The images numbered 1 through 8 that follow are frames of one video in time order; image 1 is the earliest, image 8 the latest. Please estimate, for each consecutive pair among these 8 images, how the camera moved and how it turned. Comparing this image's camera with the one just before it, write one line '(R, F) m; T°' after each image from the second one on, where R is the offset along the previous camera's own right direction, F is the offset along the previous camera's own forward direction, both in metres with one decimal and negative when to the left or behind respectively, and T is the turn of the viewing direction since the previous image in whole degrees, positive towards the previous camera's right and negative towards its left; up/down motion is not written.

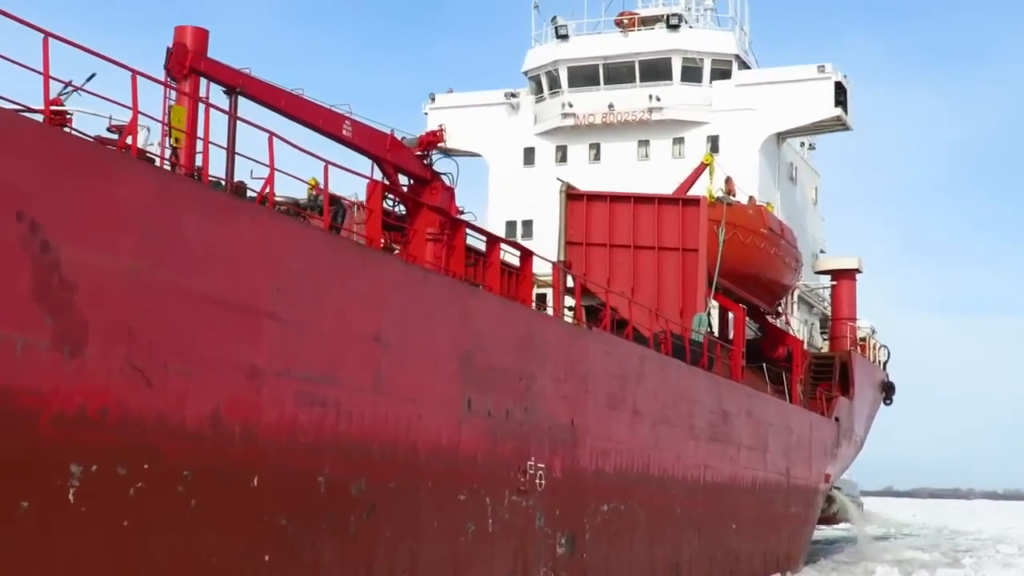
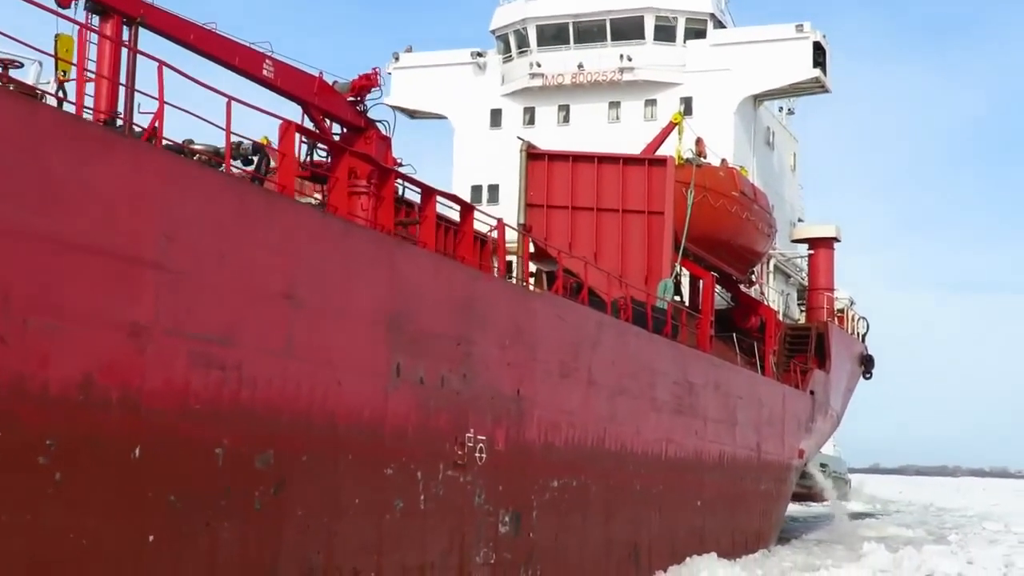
(+0.2, +0.7) m; 0°
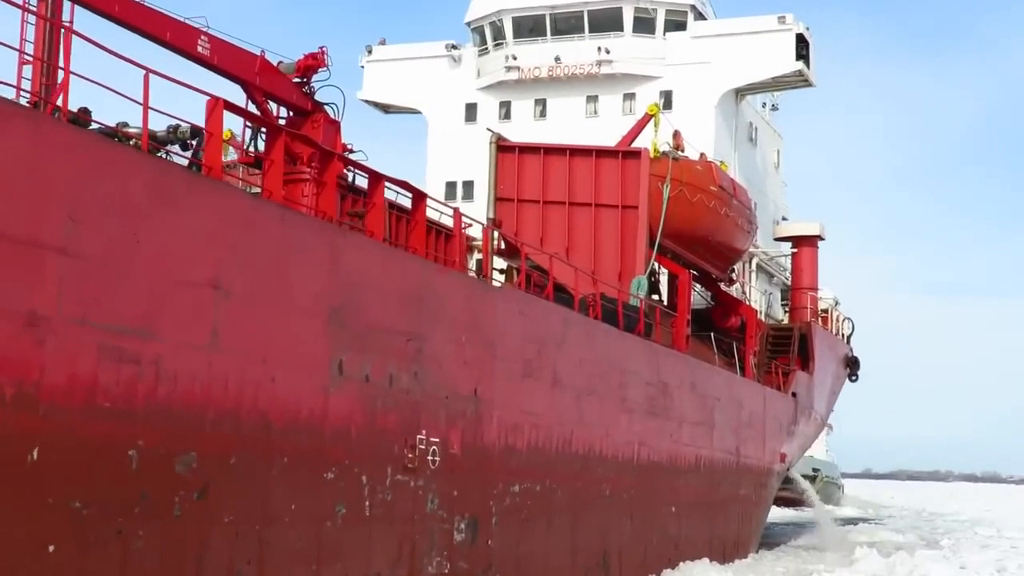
(+0.1, +0.5) m; 0°
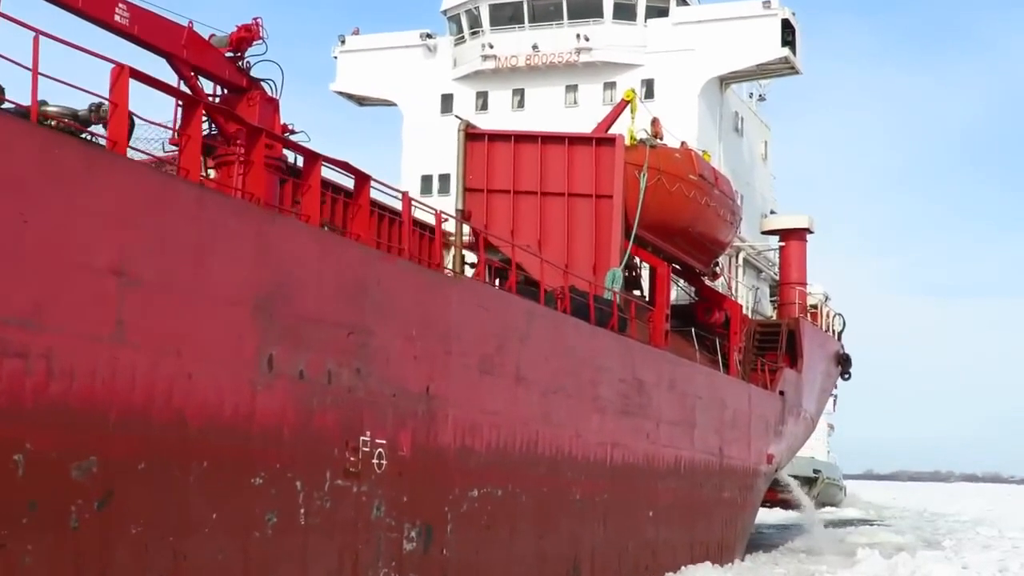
(+0.2, +0.6) m; 0°
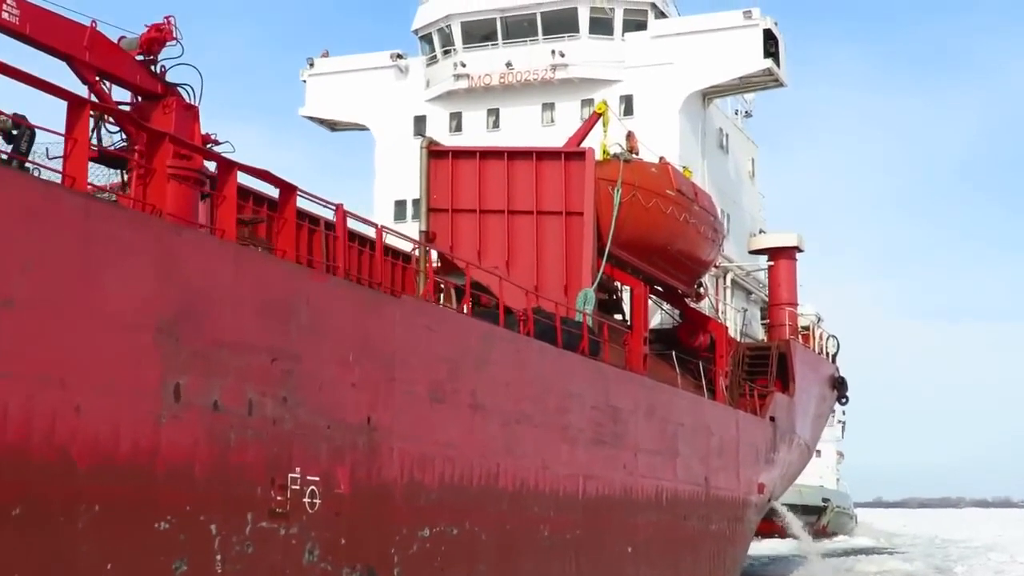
(+0.2, +0.6) m; 0°
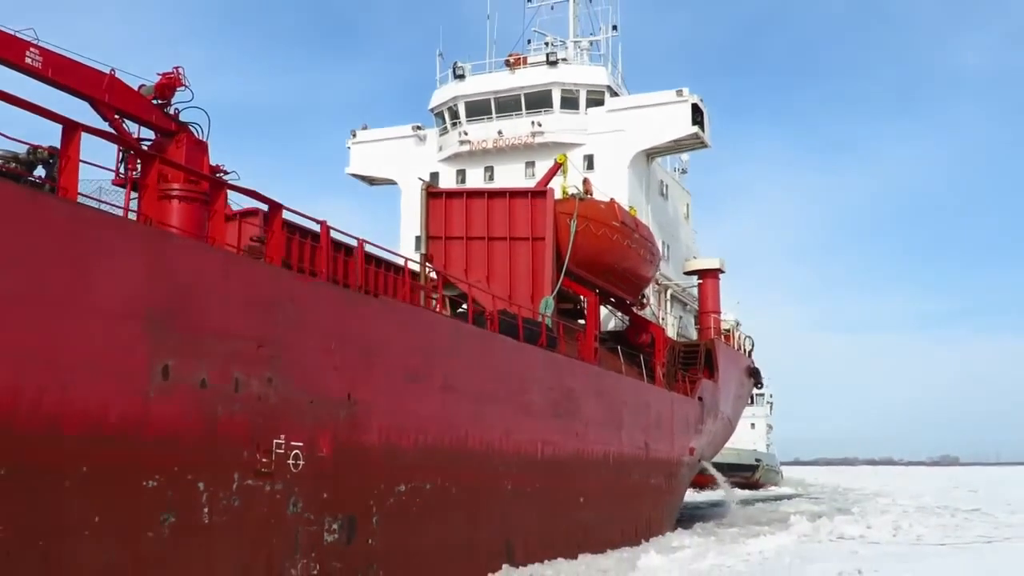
(+0.3, -1.5) m; -1°
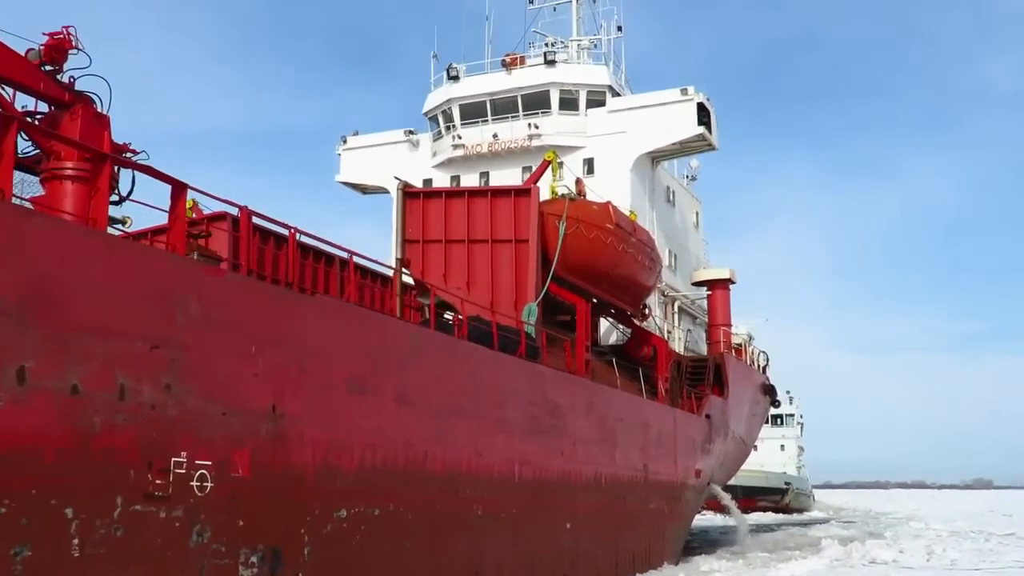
(+0.3, +1.1) m; -1°
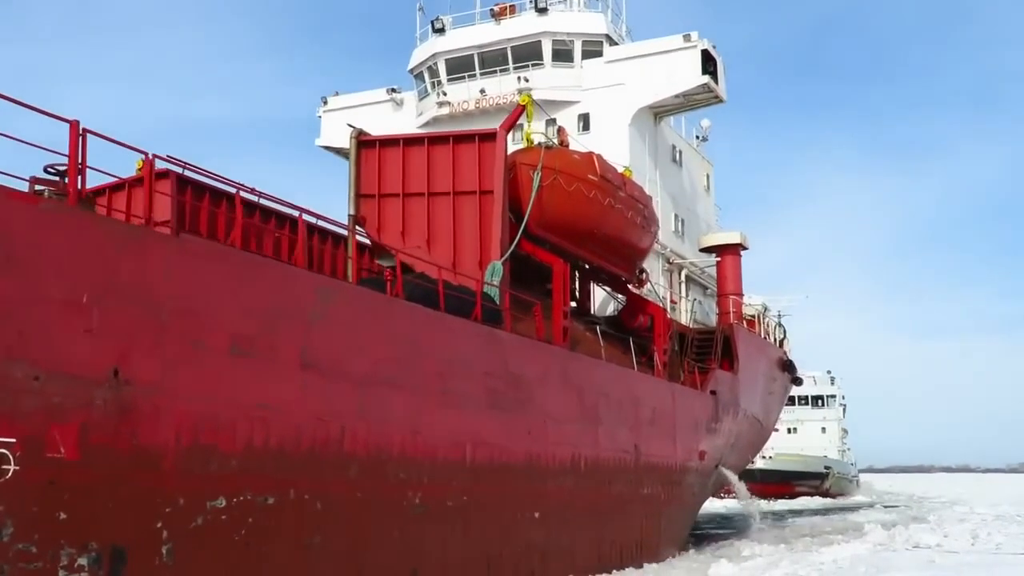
(+0.4, +1.5) m; -1°
